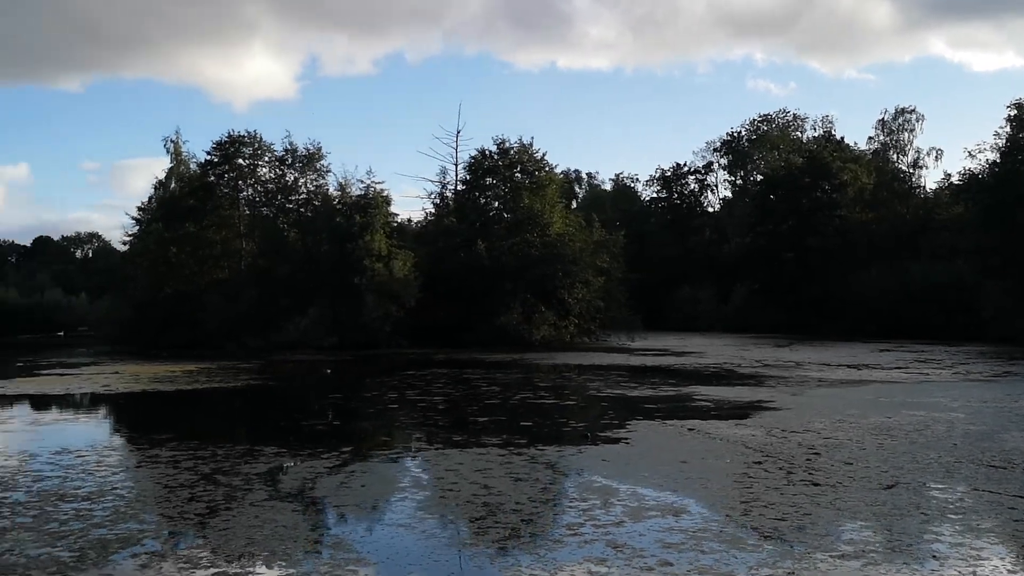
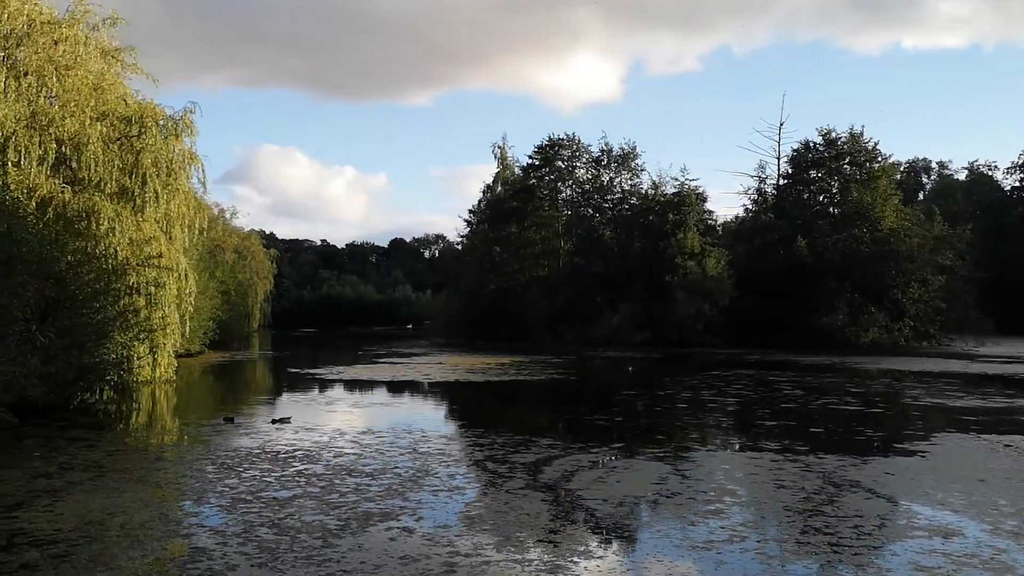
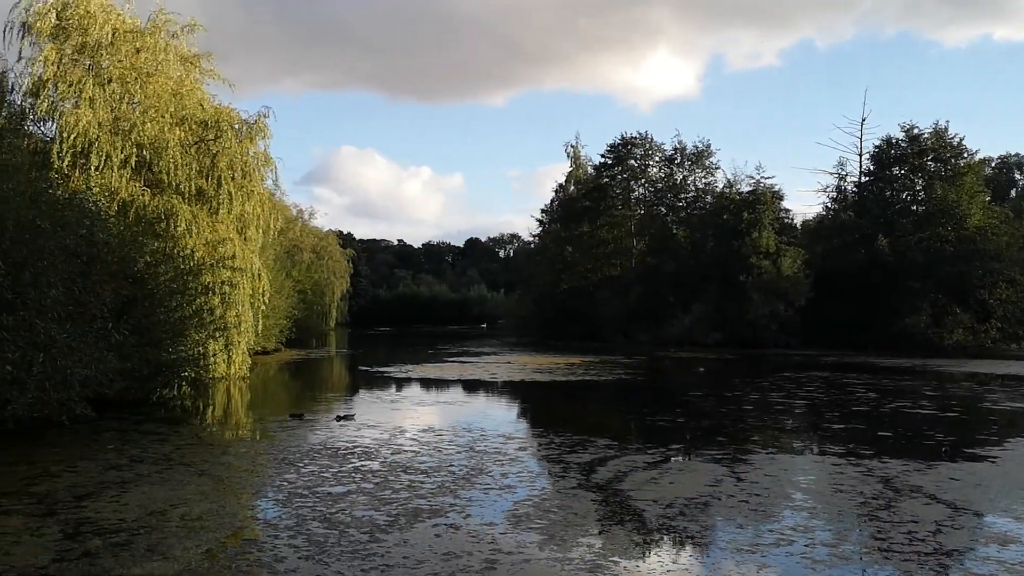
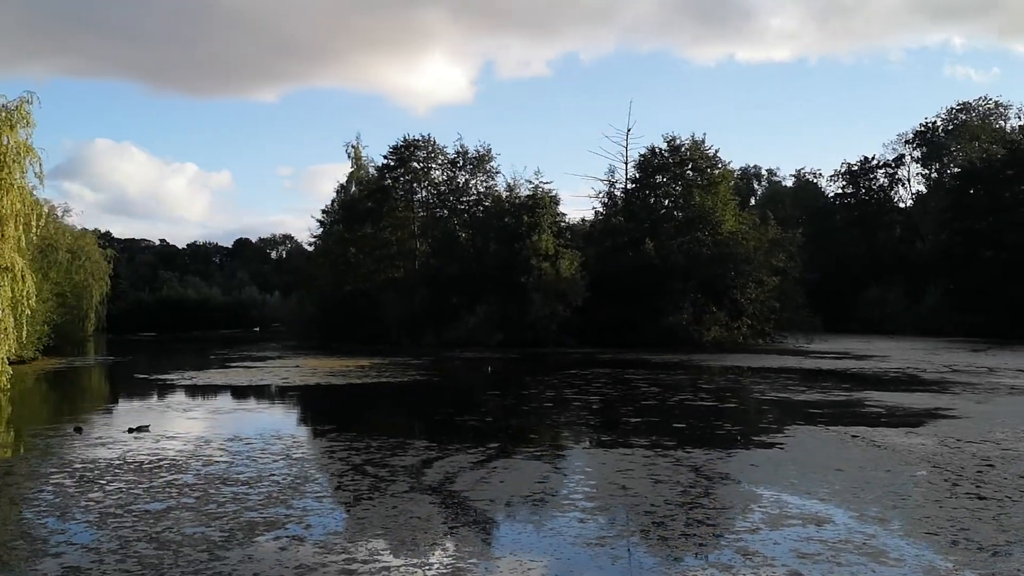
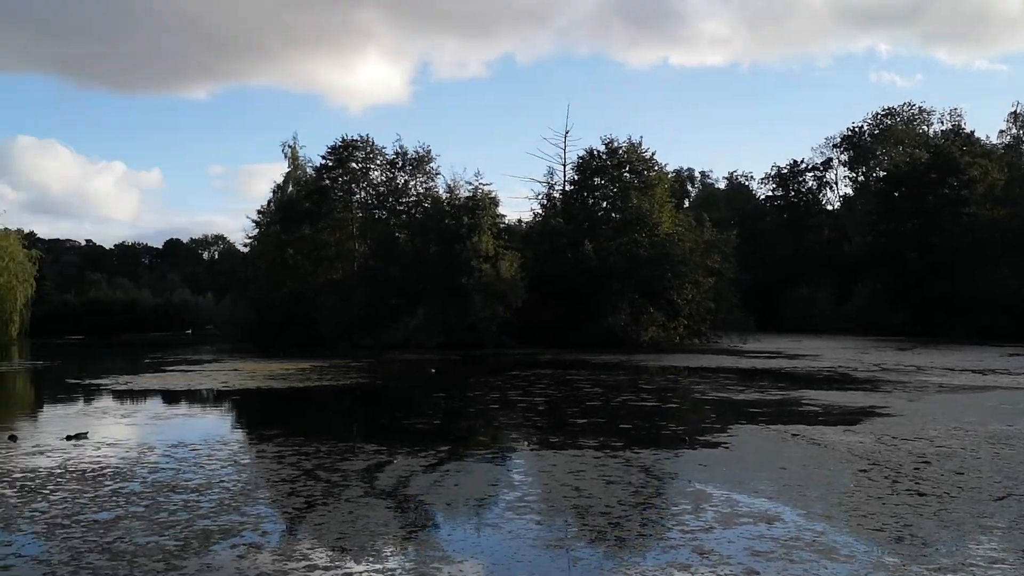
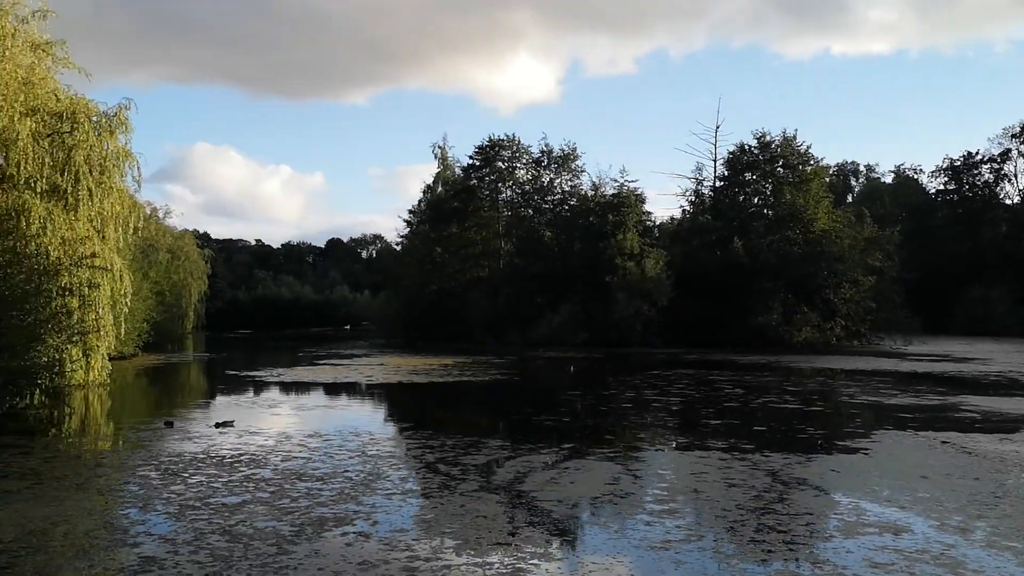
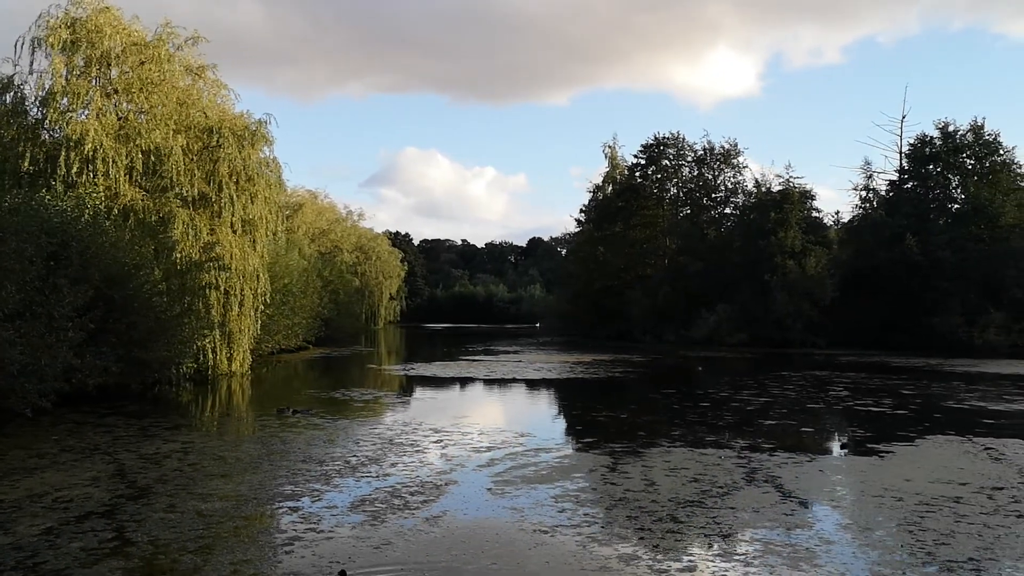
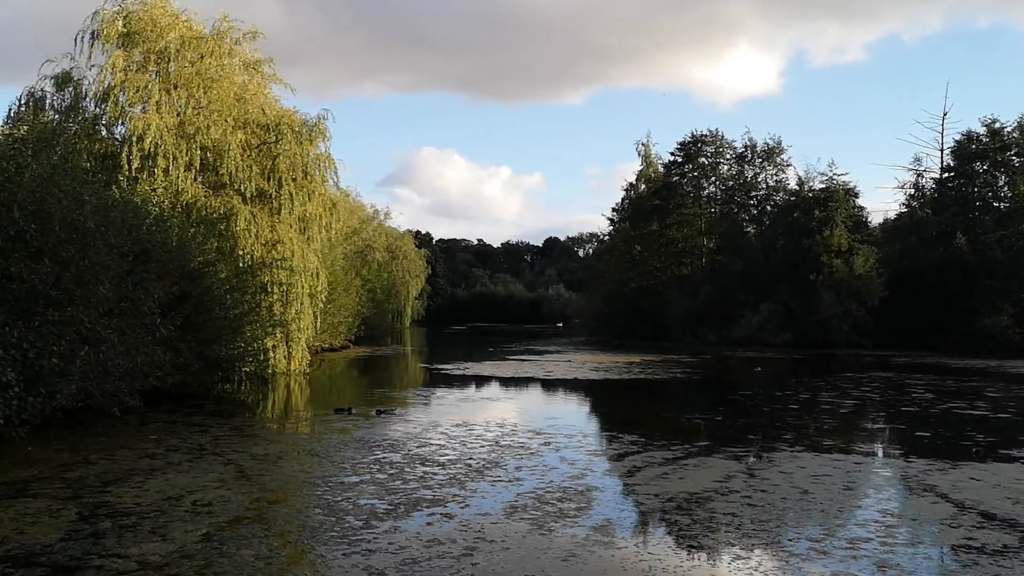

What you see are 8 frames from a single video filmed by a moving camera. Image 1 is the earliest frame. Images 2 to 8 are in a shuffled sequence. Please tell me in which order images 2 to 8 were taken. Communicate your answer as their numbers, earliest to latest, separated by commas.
5, 4, 6, 2, 3, 8, 7
